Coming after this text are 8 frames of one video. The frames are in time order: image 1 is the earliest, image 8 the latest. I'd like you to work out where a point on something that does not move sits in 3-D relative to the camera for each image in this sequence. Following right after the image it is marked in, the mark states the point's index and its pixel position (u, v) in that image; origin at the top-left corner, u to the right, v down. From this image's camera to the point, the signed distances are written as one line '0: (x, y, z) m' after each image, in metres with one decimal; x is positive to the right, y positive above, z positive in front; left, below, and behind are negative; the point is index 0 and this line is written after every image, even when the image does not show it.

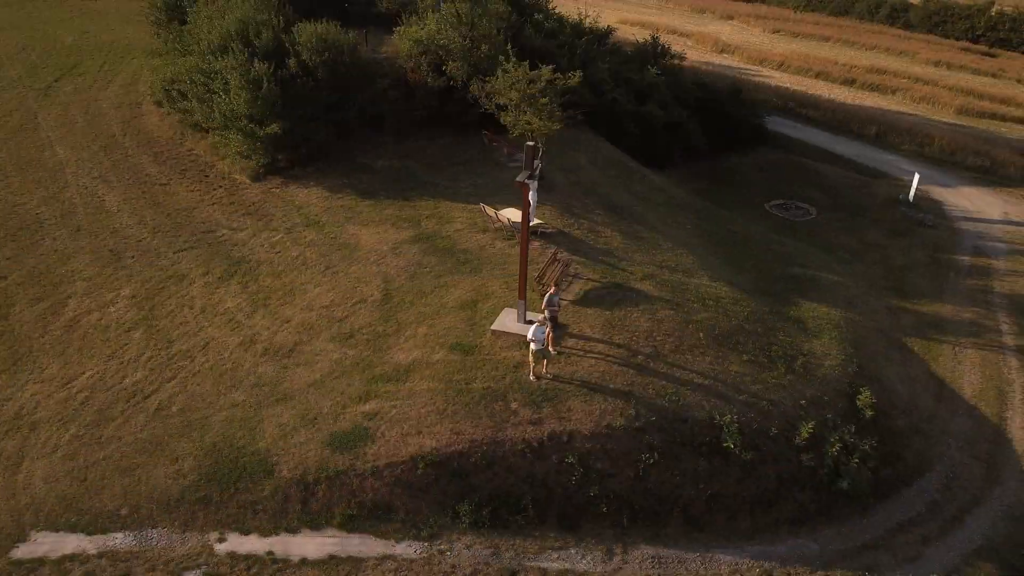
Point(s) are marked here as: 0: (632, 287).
0: (+2.4, 0.0, +16.2) m
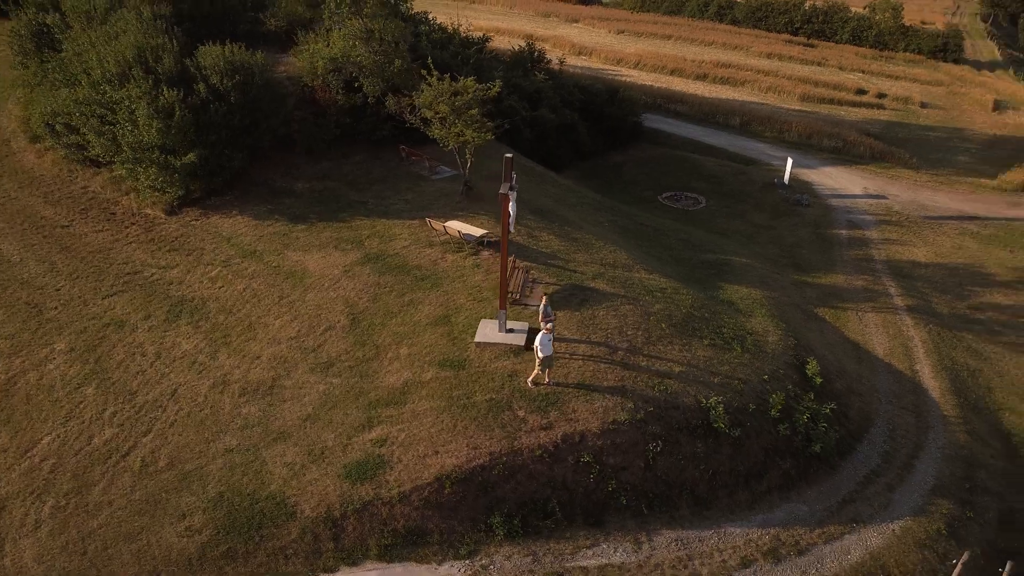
0: (+1.6, 0.0, +16.8) m
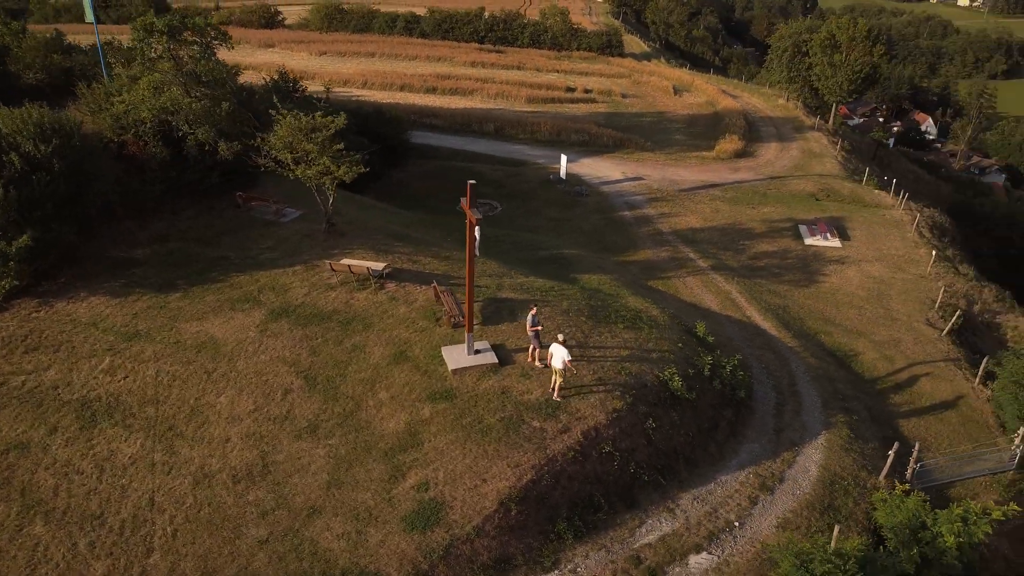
0: (-0.2, -0.2, +17.5) m
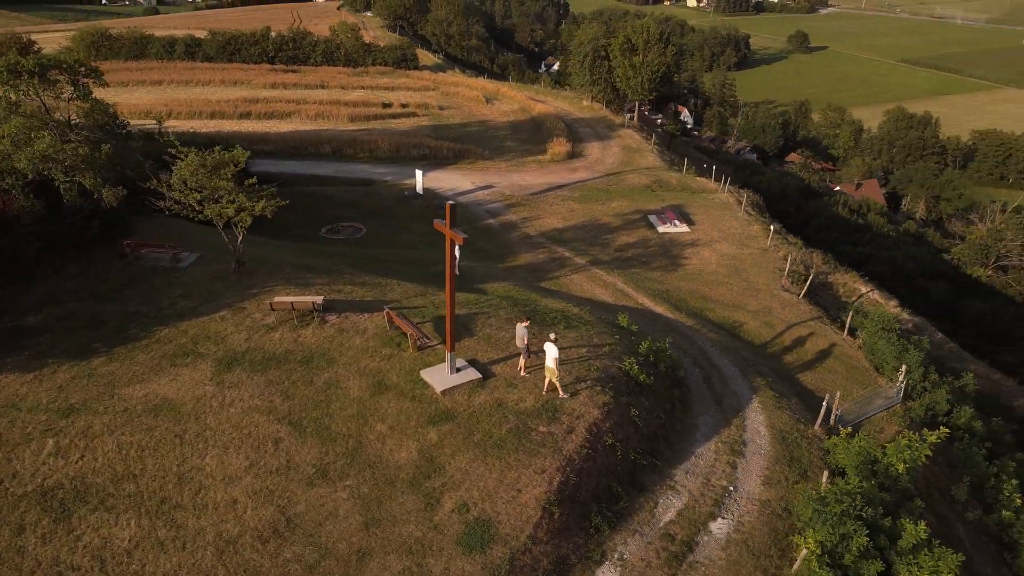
0: (-1.4, -0.6, +17.6) m
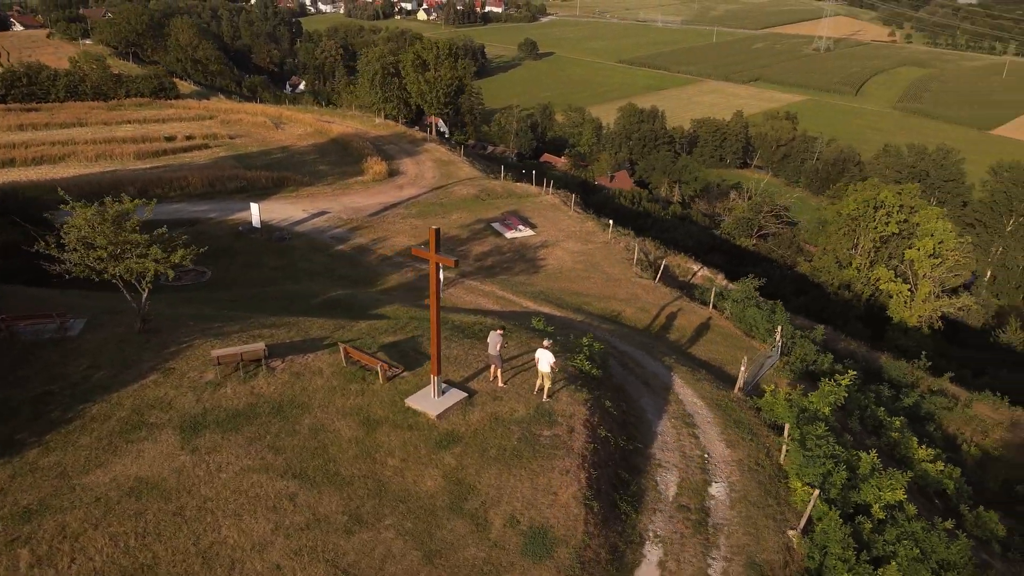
0: (-2.7, -1.2, +17.4) m
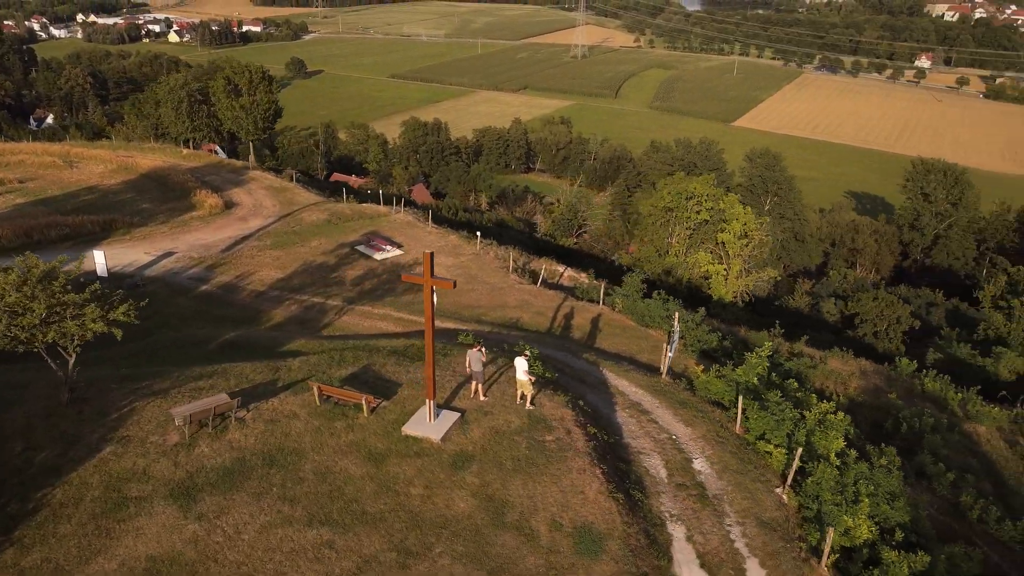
0: (-3.5, -1.9, +17.0) m
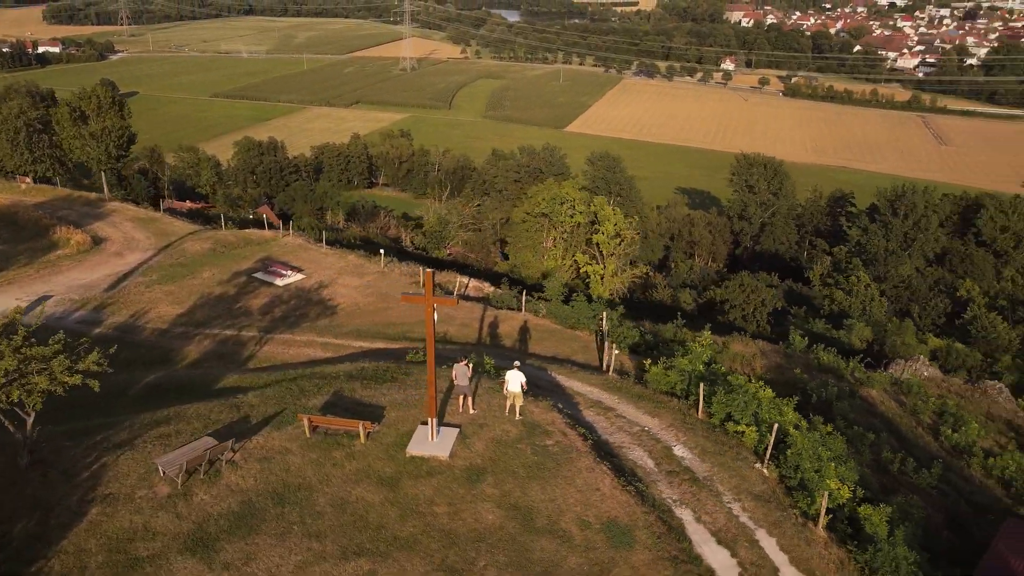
0: (-3.9, -2.4, +16.6) m
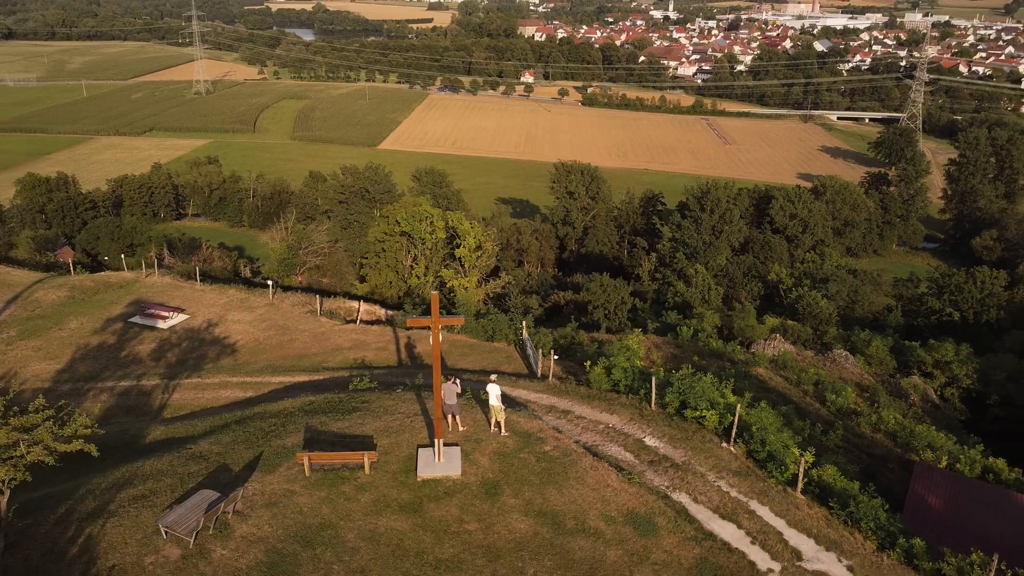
0: (-4.2, -3.1, +16.0) m
